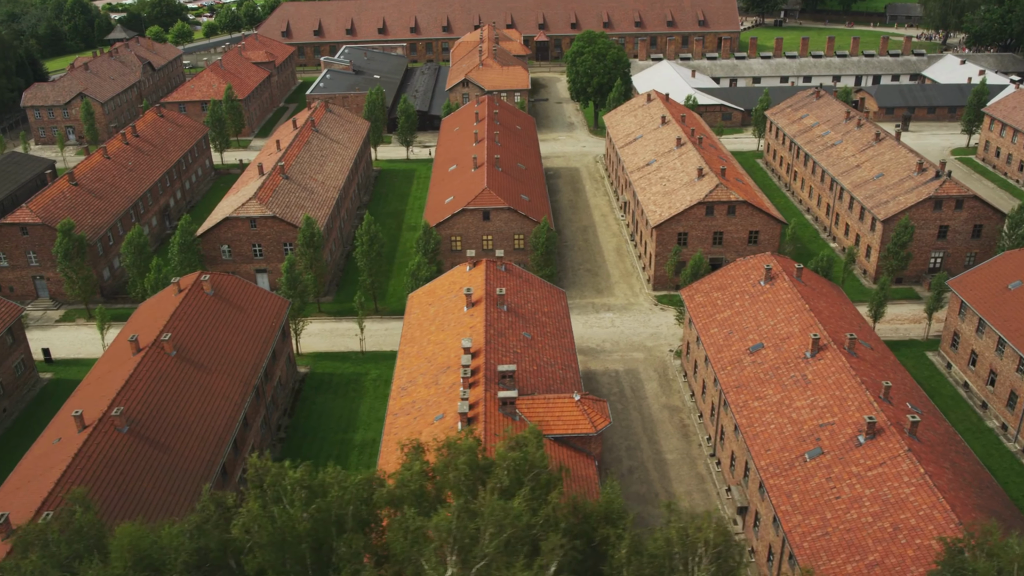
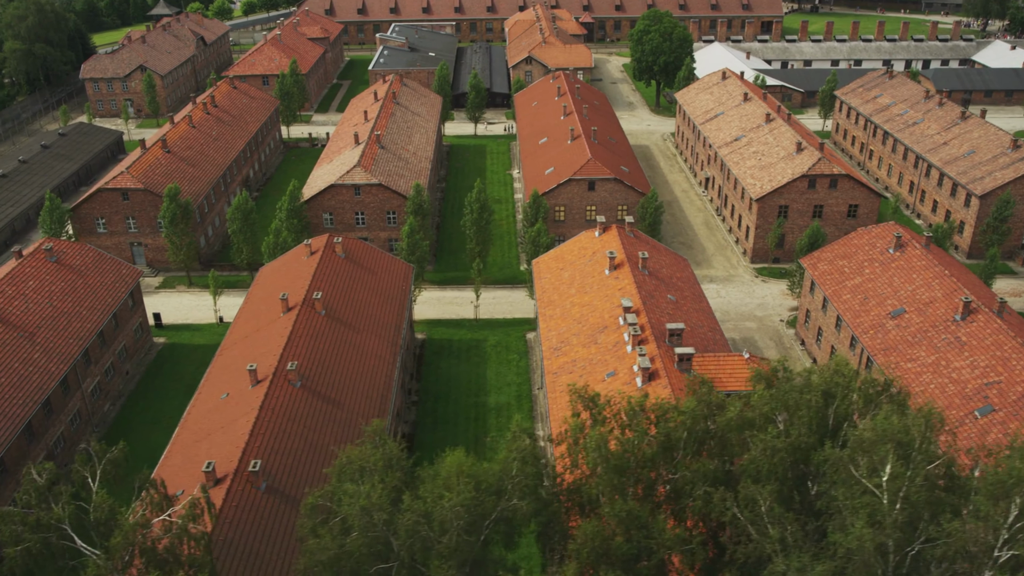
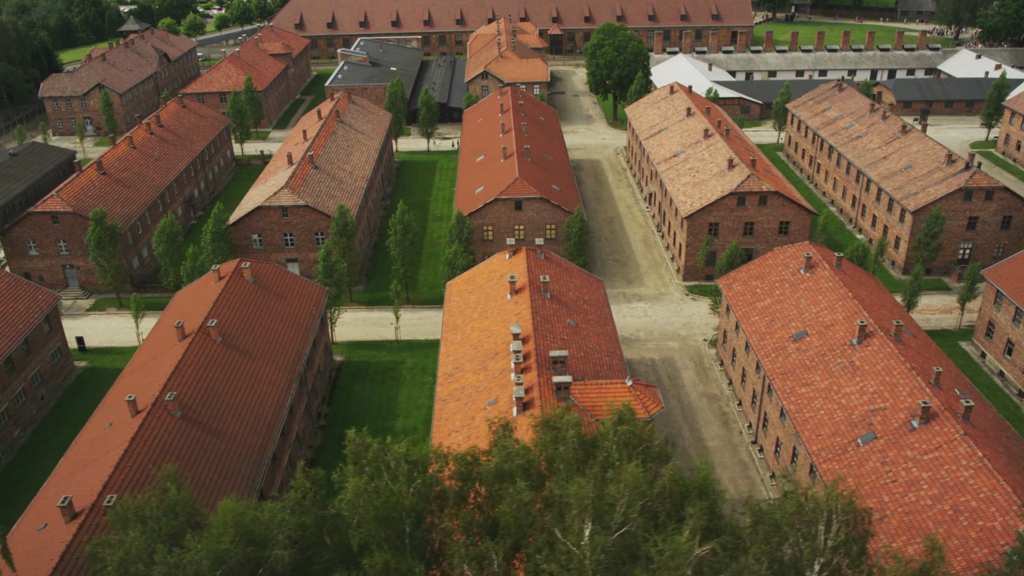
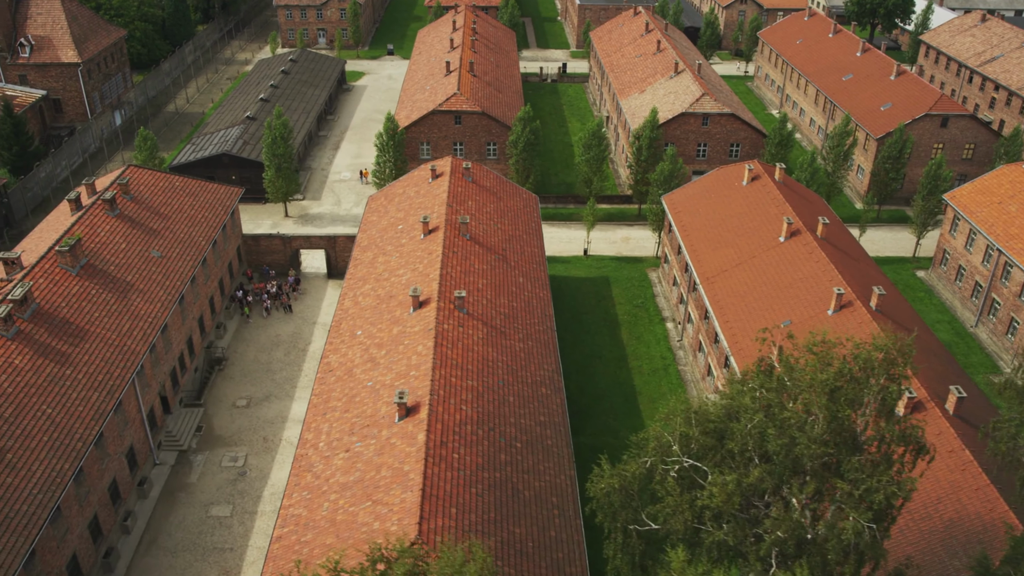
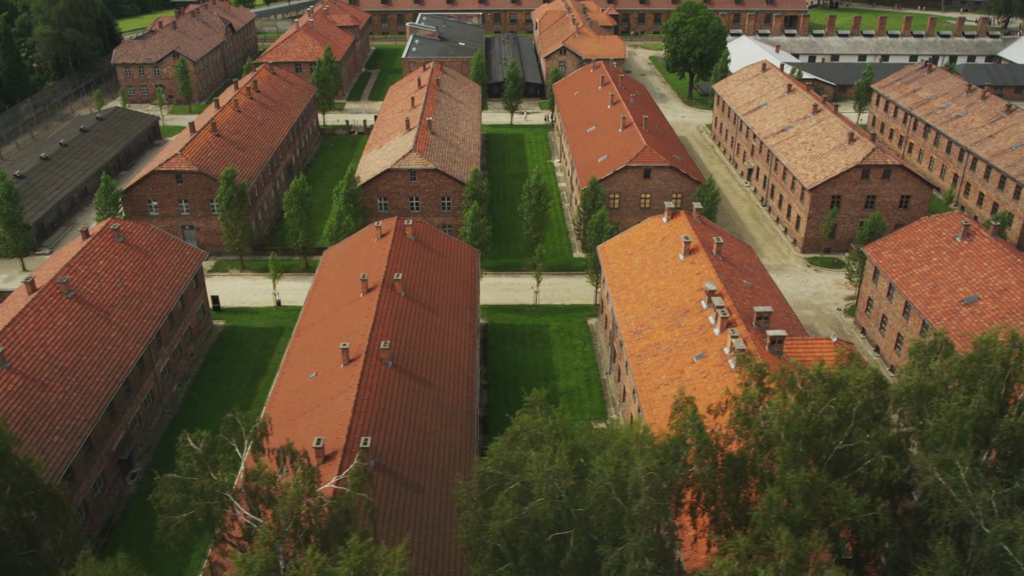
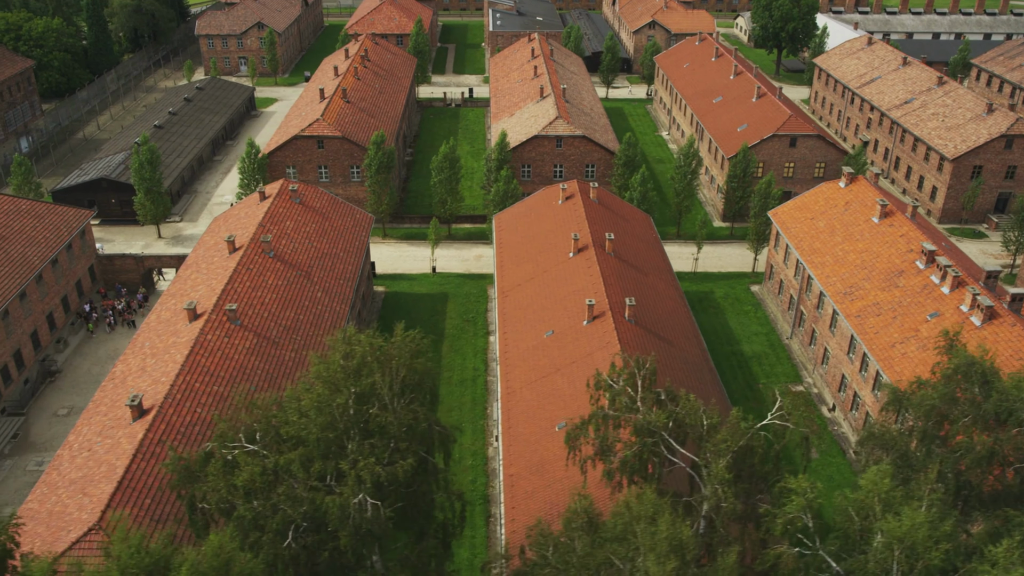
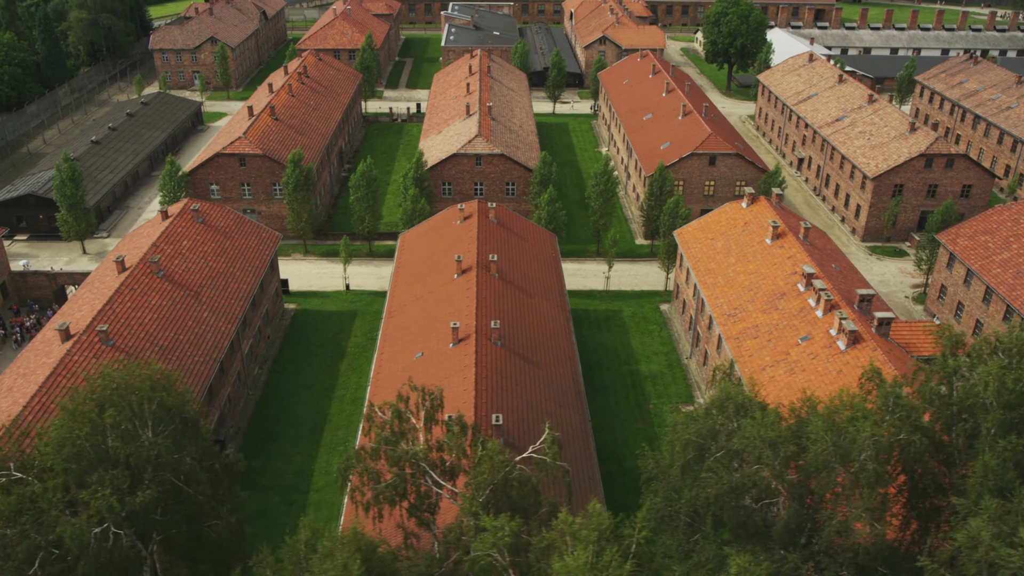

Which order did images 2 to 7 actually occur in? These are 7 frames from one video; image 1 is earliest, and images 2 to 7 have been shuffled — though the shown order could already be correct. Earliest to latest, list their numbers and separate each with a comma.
3, 2, 5, 7, 6, 4
